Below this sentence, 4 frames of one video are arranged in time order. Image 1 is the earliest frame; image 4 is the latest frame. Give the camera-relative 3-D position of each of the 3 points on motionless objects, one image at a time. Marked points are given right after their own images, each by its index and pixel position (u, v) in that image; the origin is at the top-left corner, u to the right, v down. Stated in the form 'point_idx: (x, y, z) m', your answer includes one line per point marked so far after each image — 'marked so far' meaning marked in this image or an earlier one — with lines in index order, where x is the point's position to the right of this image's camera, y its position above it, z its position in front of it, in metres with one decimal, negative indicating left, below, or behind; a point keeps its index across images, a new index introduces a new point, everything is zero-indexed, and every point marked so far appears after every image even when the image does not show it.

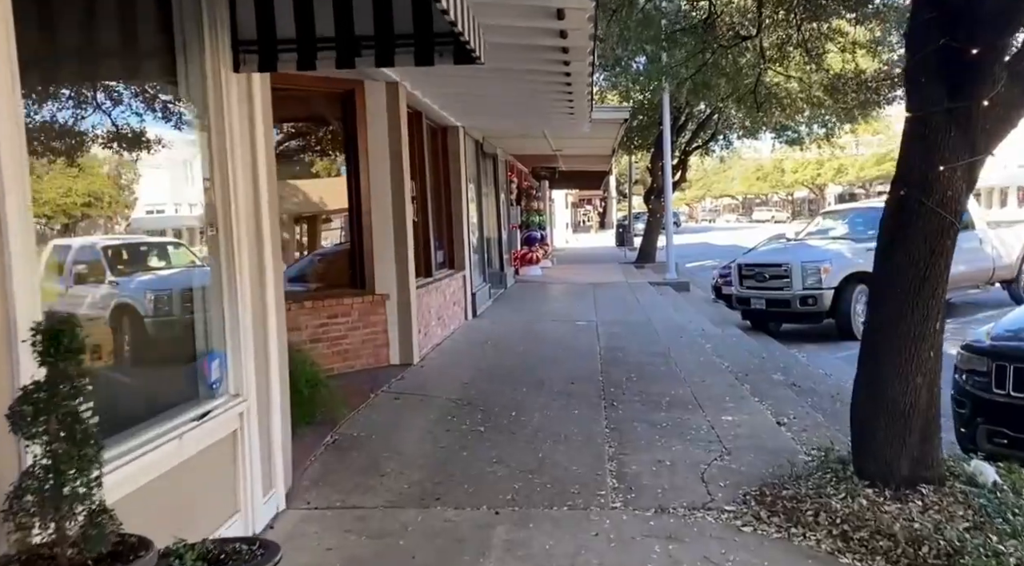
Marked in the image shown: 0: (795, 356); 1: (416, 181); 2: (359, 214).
0: (+3.8, -1.0, +9.6) m
1: (-1.2, +1.3, +8.9) m
2: (-1.5, +0.7, +7.2) m
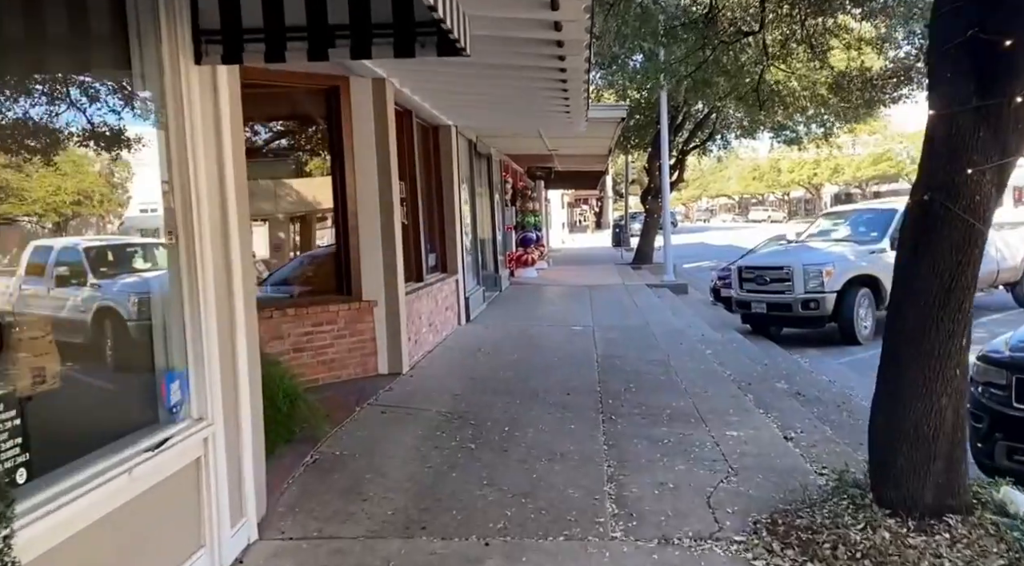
0: (+3.7, -1.0, +9.3) m
1: (-1.3, +1.2, +8.6) m
2: (-1.6, +0.6, +6.9) m
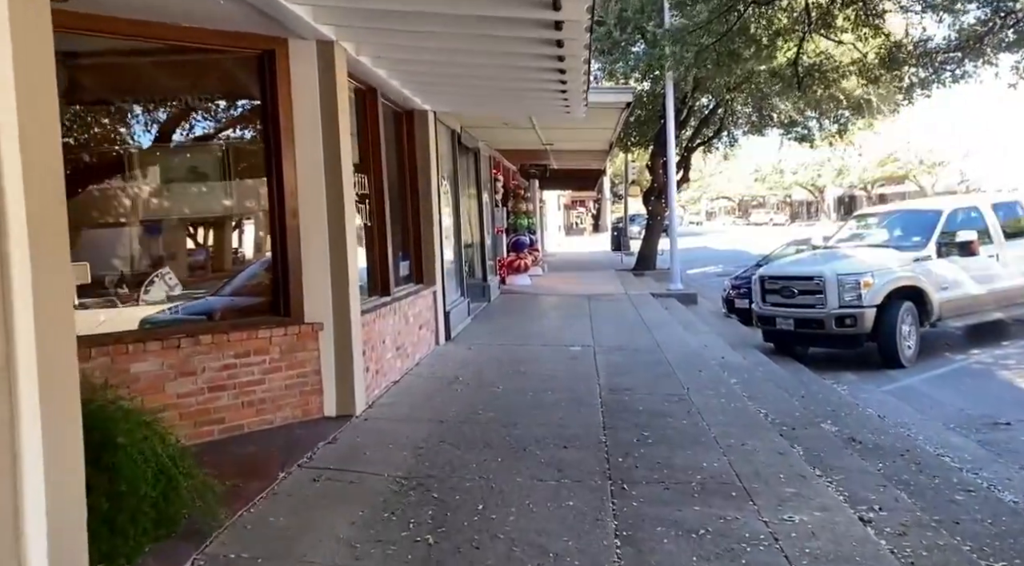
0: (+3.6, -1.2, +7.9) m
1: (-1.4, +1.1, +7.1) m
2: (-1.7, +0.5, +5.4) m
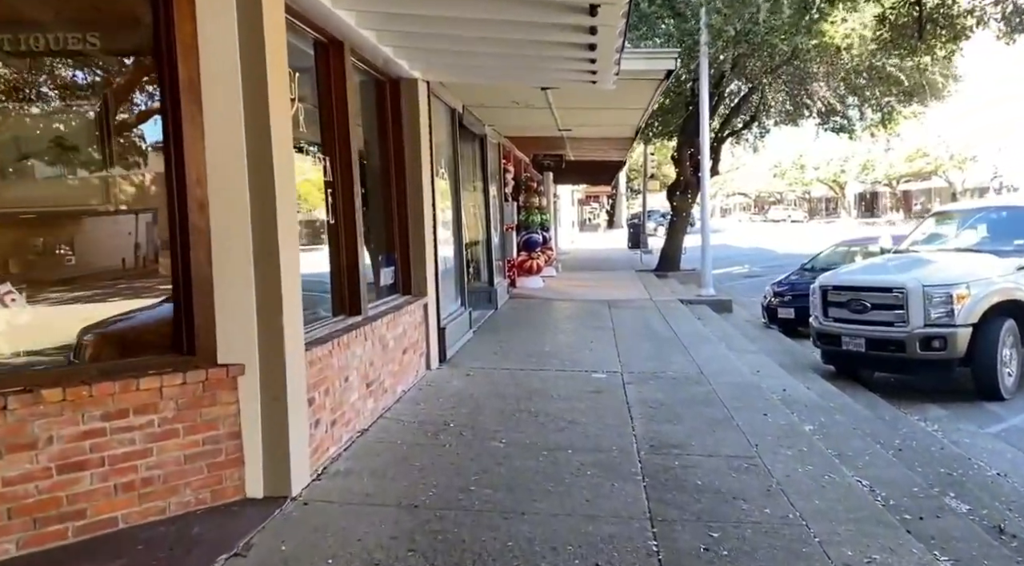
0: (+3.6, -1.3, +6.1) m
1: (-1.3, +0.9, +5.4) m
2: (-1.7, +0.4, +3.8) m
